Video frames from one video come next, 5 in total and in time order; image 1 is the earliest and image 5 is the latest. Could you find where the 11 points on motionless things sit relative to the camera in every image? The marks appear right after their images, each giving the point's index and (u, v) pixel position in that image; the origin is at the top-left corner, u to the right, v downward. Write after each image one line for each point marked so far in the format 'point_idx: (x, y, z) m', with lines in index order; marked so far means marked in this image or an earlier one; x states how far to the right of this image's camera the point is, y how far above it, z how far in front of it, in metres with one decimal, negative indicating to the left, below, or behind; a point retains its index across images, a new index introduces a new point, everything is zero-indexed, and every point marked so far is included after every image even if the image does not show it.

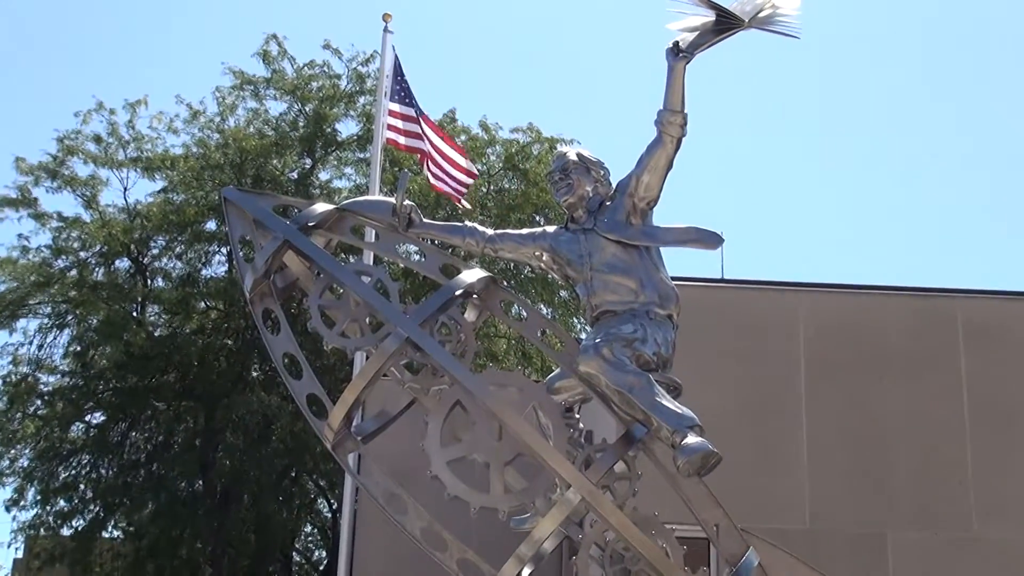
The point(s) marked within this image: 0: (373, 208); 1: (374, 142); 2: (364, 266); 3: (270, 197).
0: (-0.9, +0.5, +10.3) m
1: (-1.5, +1.5, +16.3) m
2: (-0.9, +0.1, +10.2) m
3: (-1.6, +0.6, +10.5) m
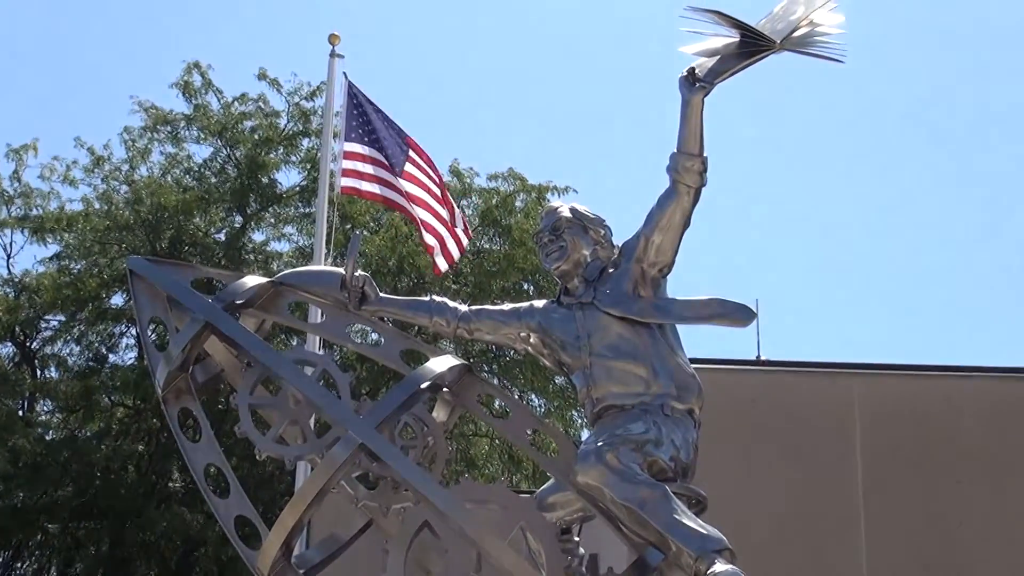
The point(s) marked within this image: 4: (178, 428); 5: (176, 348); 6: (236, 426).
0: (-1.0, 0.0, +8.2) m
1: (-1.7, +1.0, +14.2) m
2: (-1.0, -0.3, +8.2) m
3: (-1.7, +0.1, +8.4) m
4: (-1.7, -0.7, +8.2) m
5: (-1.7, -0.3, +8.1) m
6: (-1.4, -0.7, +8.2) m
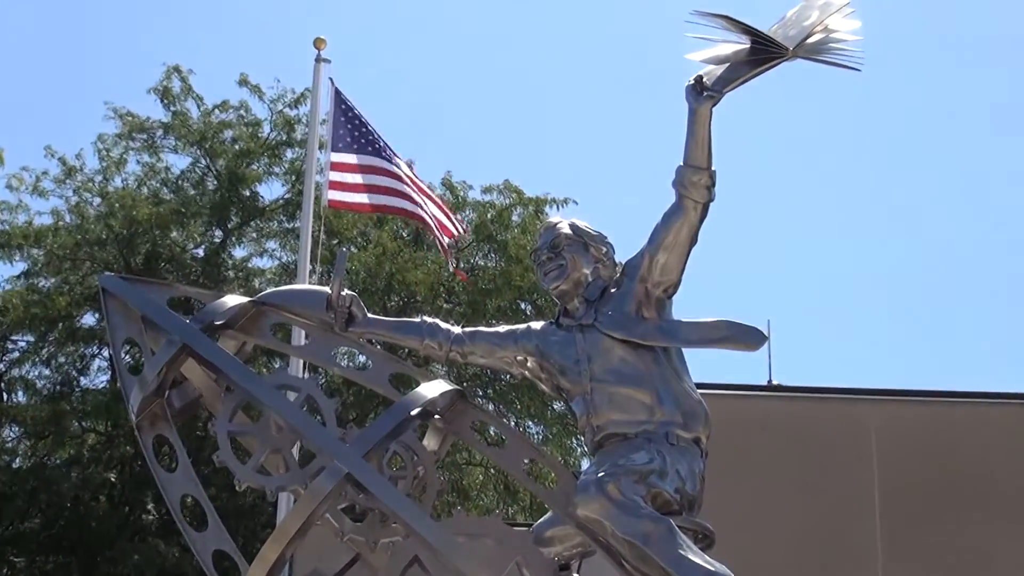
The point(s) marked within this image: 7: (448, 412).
0: (-1.0, -0.1, +7.7) m
1: (-1.7, +0.9, +13.7) m
2: (-1.1, -0.4, +7.7) m
3: (-1.7, 0.0, +7.9) m
4: (-1.7, -0.8, +7.7) m
5: (-1.7, -0.4, +7.6) m
6: (-1.4, -0.8, +7.7) m
7: (-0.3, -0.6, +7.9) m
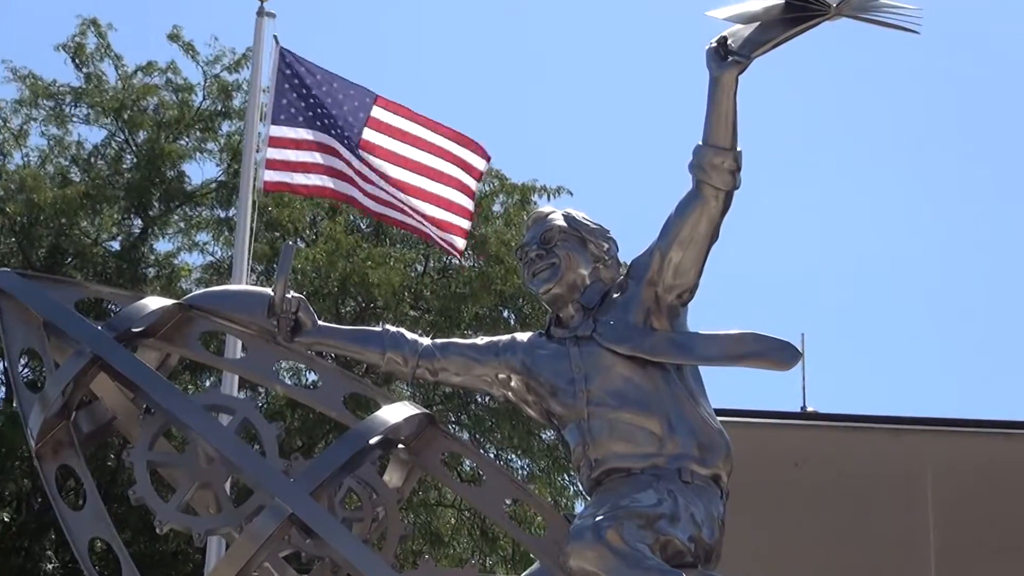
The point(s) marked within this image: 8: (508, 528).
0: (-1.1, -0.1, +6.4) m
1: (-1.9, +0.8, +12.4) m
2: (-1.1, -0.4, +6.3) m
3: (-1.8, 0.0, +6.6) m
4: (-1.8, -0.8, +6.4) m
5: (-1.8, -0.4, +6.2) m
6: (-1.5, -0.8, +6.3) m
7: (-0.4, -0.6, +6.5) m
8: (0.0, -0.9, +6.4) m
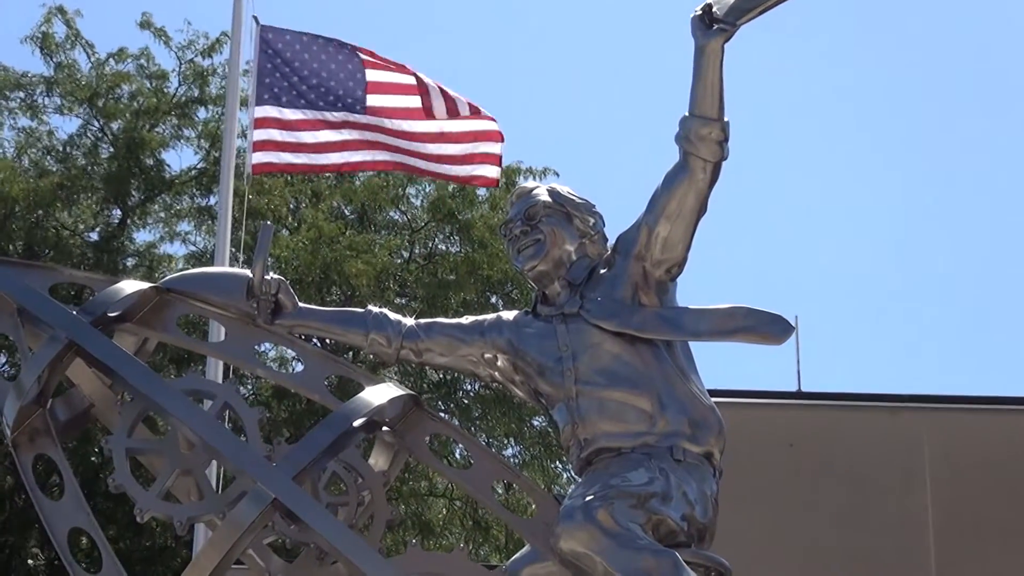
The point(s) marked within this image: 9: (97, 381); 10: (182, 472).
0: (-1.1, 0.0, +6.3) m
1: (-1.9, +0.7, +12.3) m
2: (-1.2, -0.4, +6.2) m
3: (-1.9, +0.1, +6.5) m
4: (-1.8, -0.8, +6.2) m
5: (-1.8, -0.3, +6.1) m
6: (-1.5, -0.7, +6.2) m
7: (-0.4, -0.5, +6.4) m
8: (-0.1, -0.9, +6.2) m
9: (-1.6, -0.4, +6.4) m
10: (-1.2, -0.7, +6.1) m
